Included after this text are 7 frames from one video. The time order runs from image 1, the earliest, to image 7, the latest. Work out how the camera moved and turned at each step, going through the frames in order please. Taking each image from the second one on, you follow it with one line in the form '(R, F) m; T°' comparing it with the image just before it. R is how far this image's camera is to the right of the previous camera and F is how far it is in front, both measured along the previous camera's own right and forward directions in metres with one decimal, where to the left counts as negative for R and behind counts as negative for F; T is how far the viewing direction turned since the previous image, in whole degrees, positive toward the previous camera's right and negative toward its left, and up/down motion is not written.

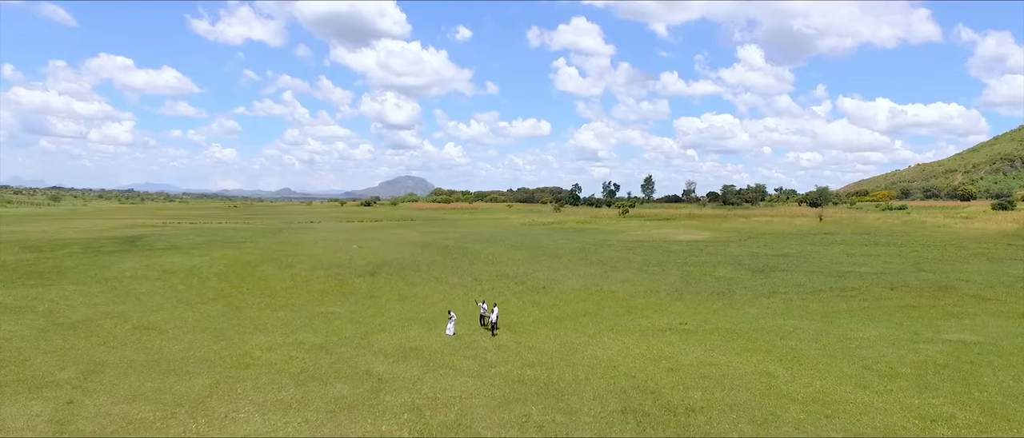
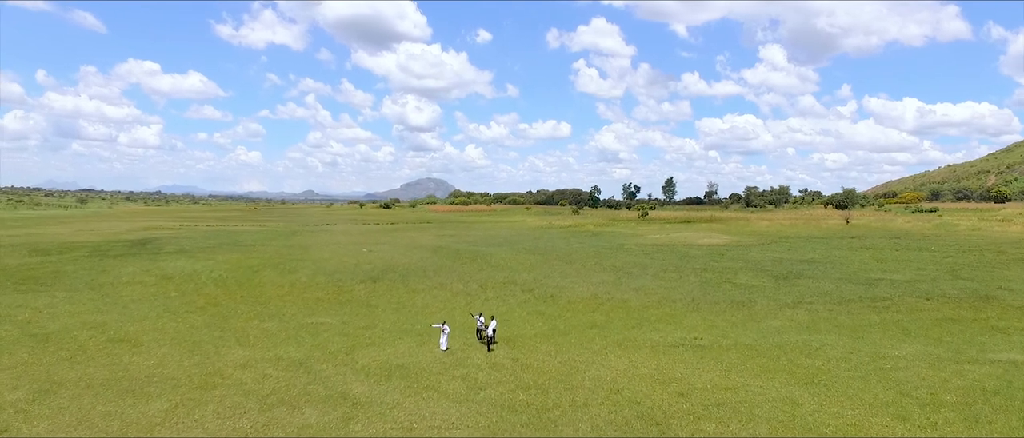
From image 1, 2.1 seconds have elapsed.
(+1.0, +2.4) m; -2°
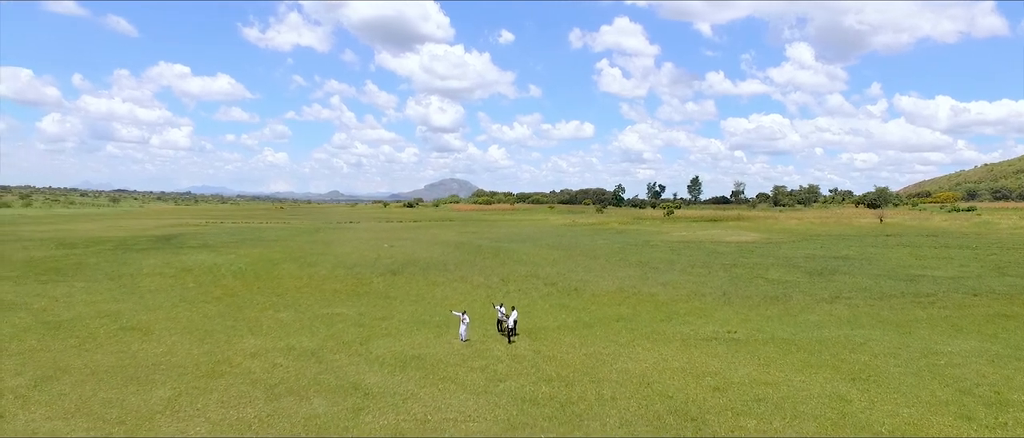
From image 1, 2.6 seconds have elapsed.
(0.0, +1.4) m; -2°
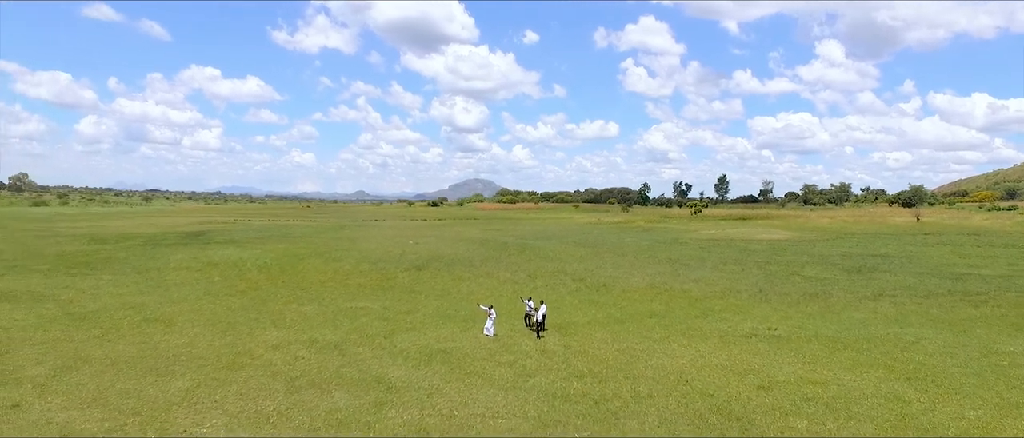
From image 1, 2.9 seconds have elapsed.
(-0.2, +1.0) m; -2°
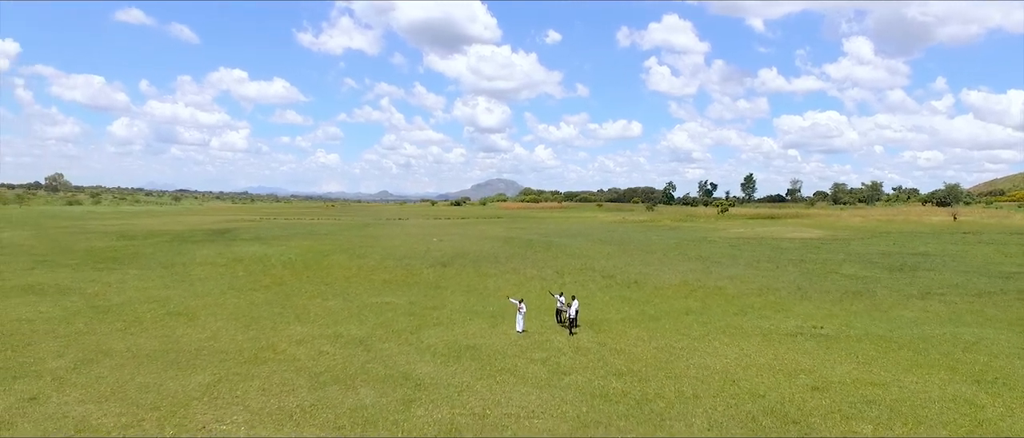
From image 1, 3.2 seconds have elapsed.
(-0.4, +1.1) m; -2°
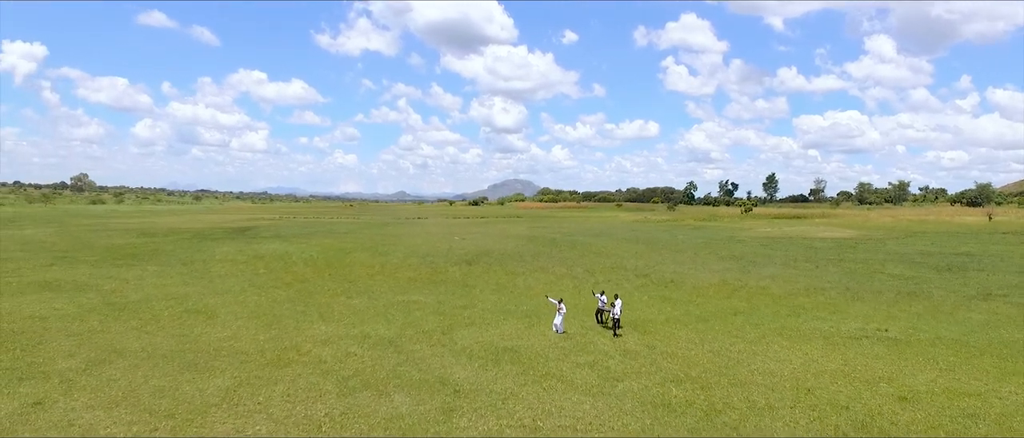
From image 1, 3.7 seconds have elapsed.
(-0.9, +1.7) m; -2°
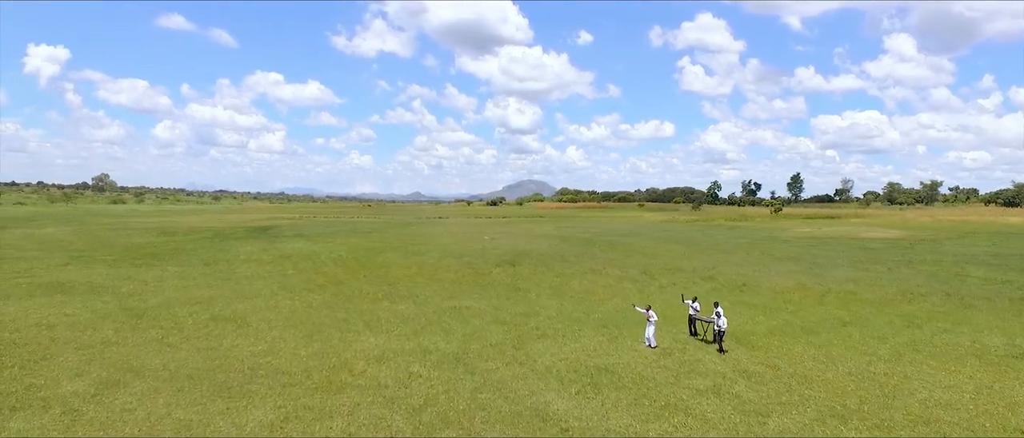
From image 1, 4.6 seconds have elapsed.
(-2.2, +3.6) m; -1°
